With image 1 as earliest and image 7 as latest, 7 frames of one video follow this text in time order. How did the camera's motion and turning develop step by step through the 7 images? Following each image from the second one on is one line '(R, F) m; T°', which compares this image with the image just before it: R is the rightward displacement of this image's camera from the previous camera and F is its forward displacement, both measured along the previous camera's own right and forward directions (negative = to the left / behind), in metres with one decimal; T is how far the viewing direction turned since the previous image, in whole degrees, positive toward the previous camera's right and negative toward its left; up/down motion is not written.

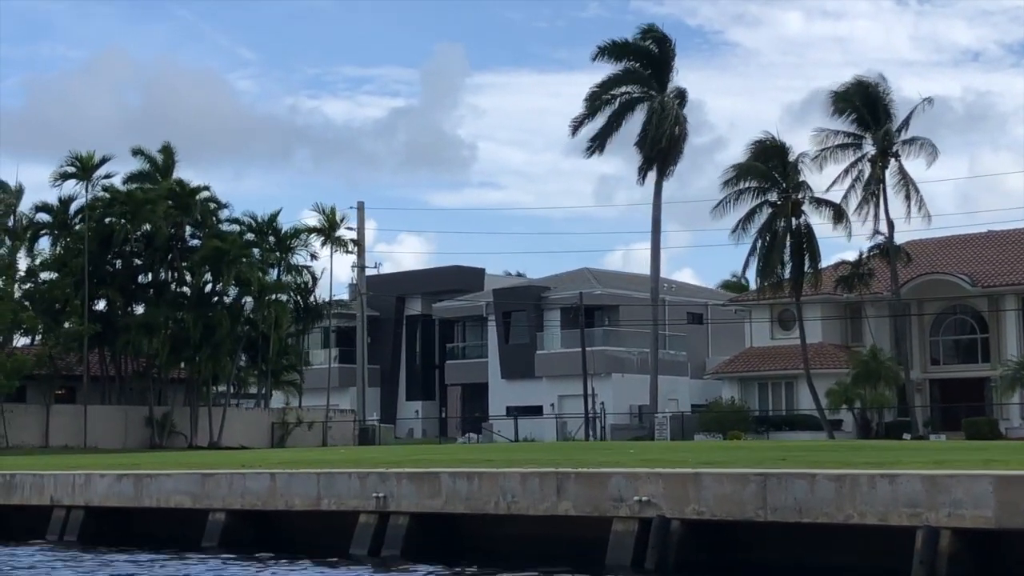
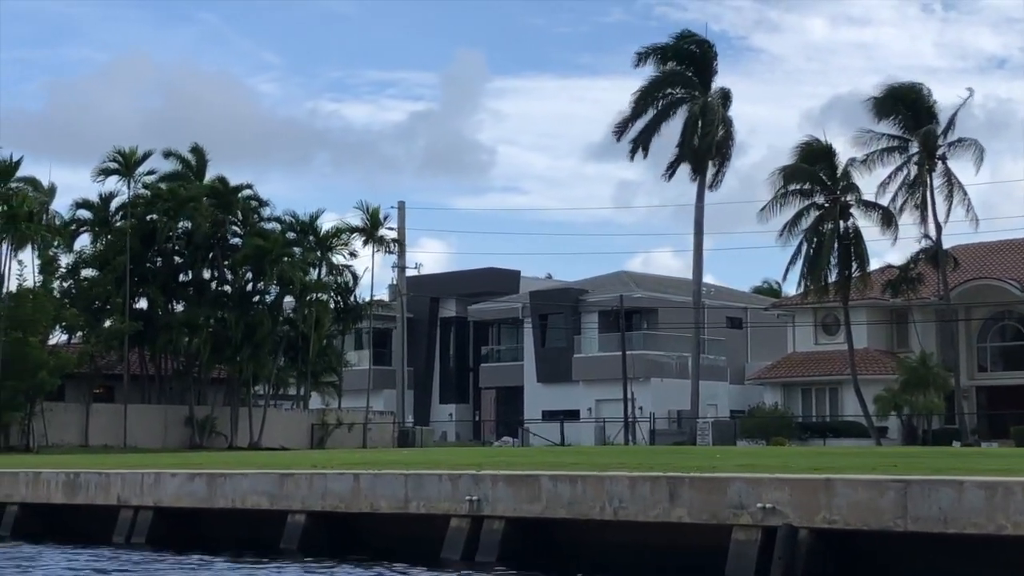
(-0.8, +0.7) m; -1°
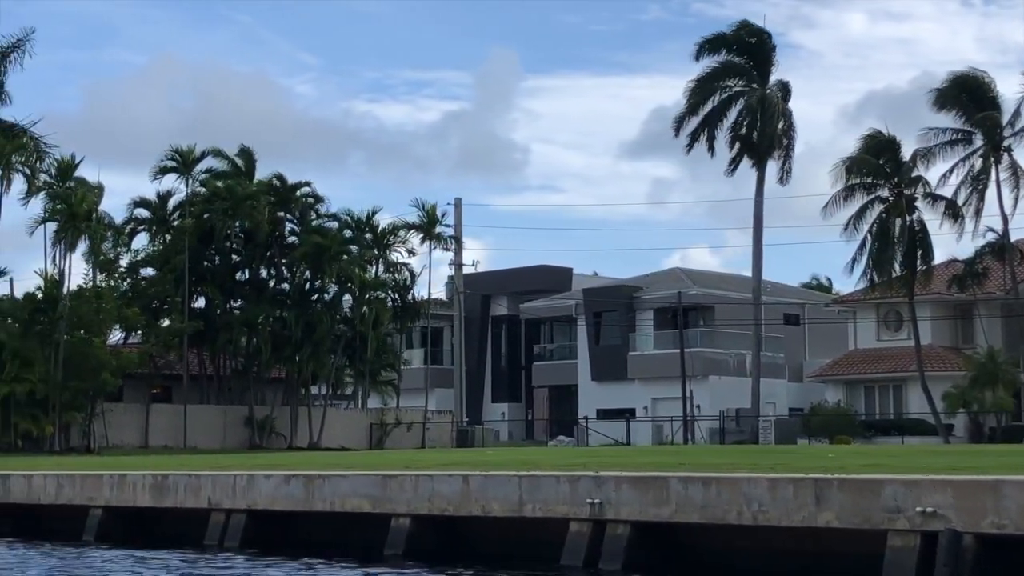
(-0.8, +0.7) m; -2°
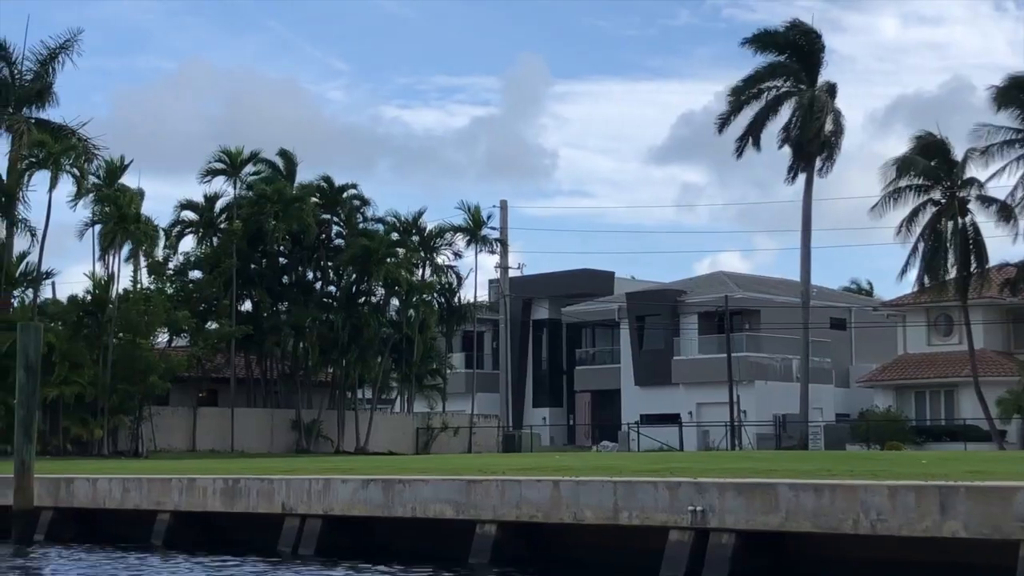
(-0.6, +0.5) m; -1°
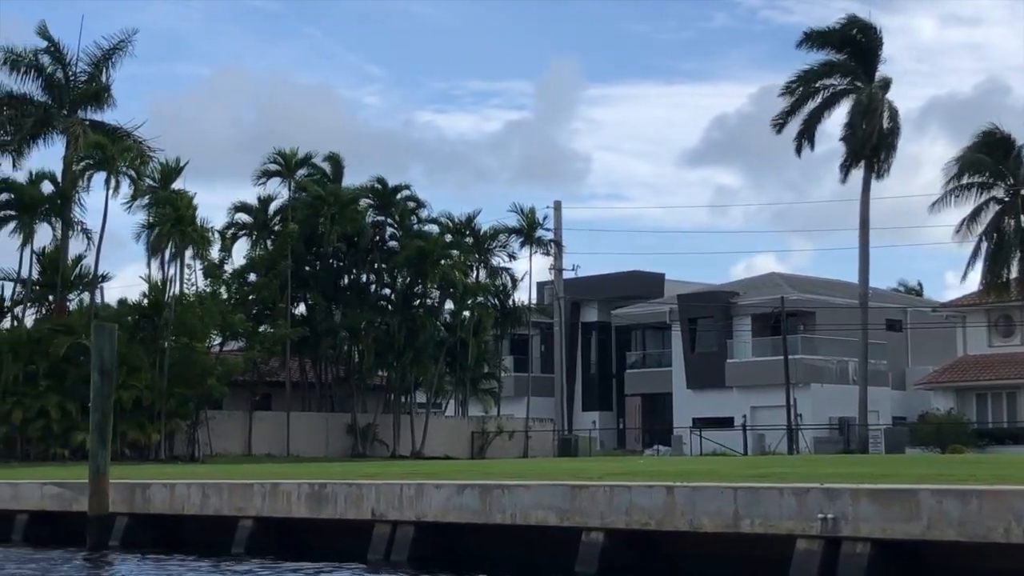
(-0.7, +0.7) m; -1°
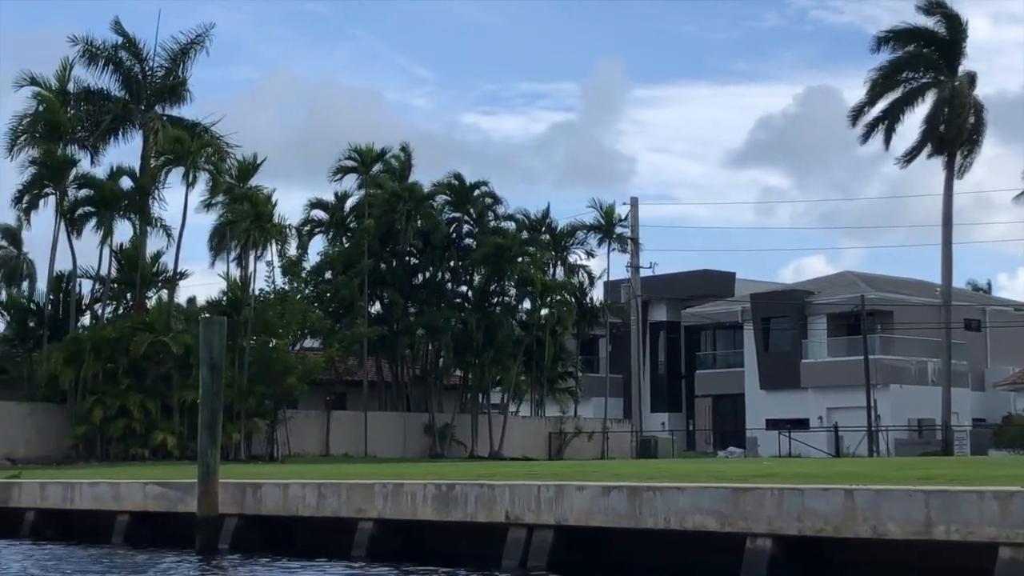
(-1.0, +0.9) m; -2°
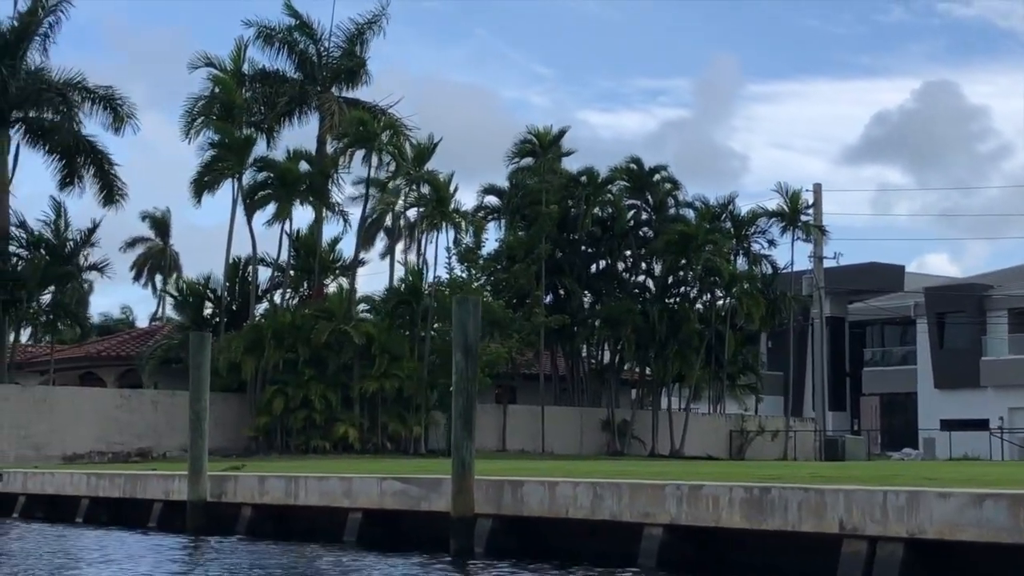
(-2.0, +1.9) m; -5°
